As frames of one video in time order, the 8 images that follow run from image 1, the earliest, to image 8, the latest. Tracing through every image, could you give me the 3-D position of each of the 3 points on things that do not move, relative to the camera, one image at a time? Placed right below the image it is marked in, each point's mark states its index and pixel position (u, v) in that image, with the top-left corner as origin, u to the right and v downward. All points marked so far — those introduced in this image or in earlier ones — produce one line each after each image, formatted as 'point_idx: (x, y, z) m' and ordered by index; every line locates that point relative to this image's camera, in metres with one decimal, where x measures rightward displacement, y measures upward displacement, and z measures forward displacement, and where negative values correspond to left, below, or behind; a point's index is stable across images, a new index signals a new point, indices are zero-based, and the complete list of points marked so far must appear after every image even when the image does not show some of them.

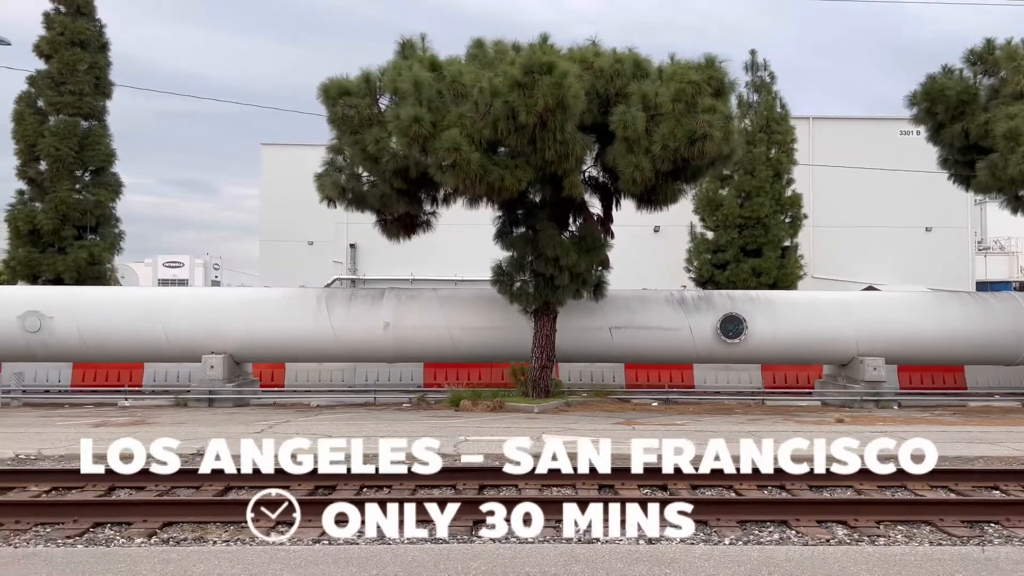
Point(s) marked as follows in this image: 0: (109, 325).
0: (-7.8, -0.7, +16.0) m
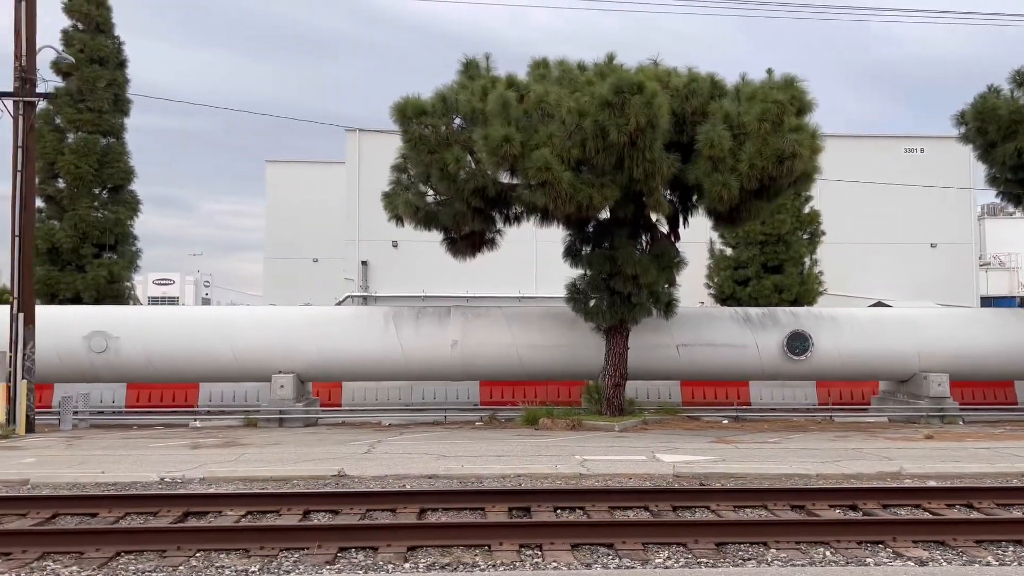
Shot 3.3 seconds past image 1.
0: (-6.5, -1.0, +15.8) m
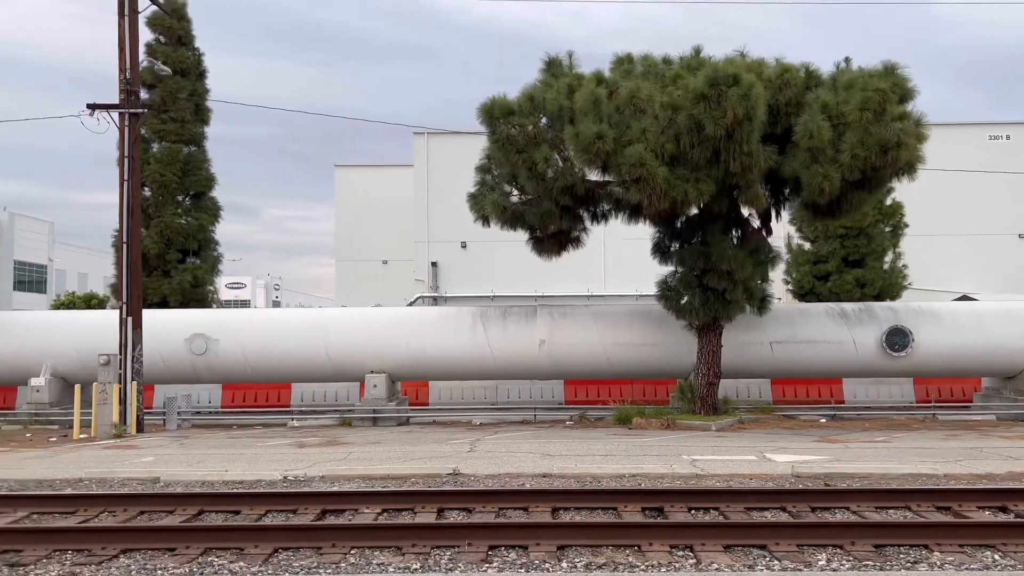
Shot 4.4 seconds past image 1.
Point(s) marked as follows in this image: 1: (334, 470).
0: (-4.7, -1.1, +16.2) m
1: (-1.9, -2.0, +8.8) m
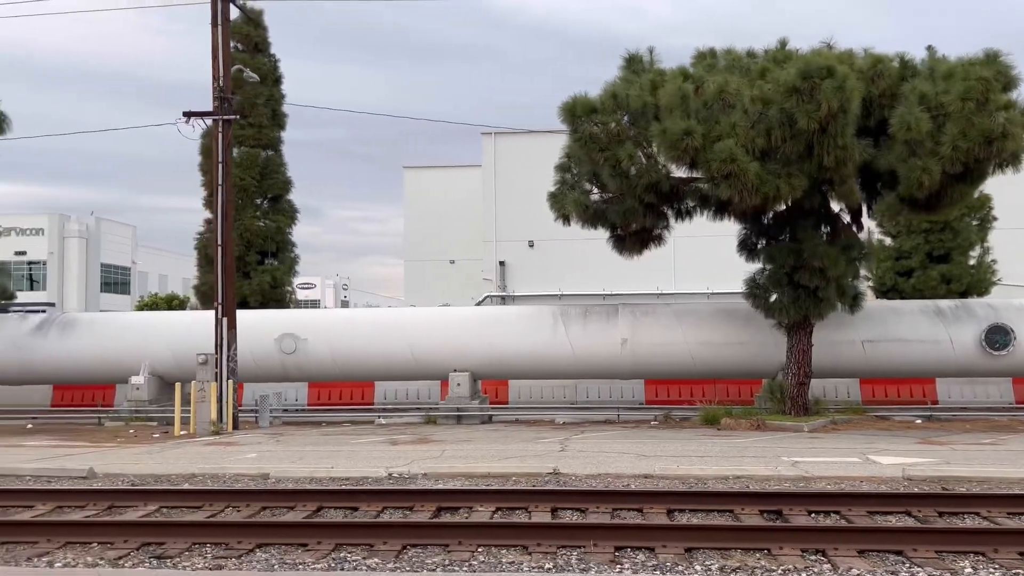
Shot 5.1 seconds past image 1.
0: (-3.1, -1.1, +16.5) m
1: (-0.8, -2.0, +8.9) m
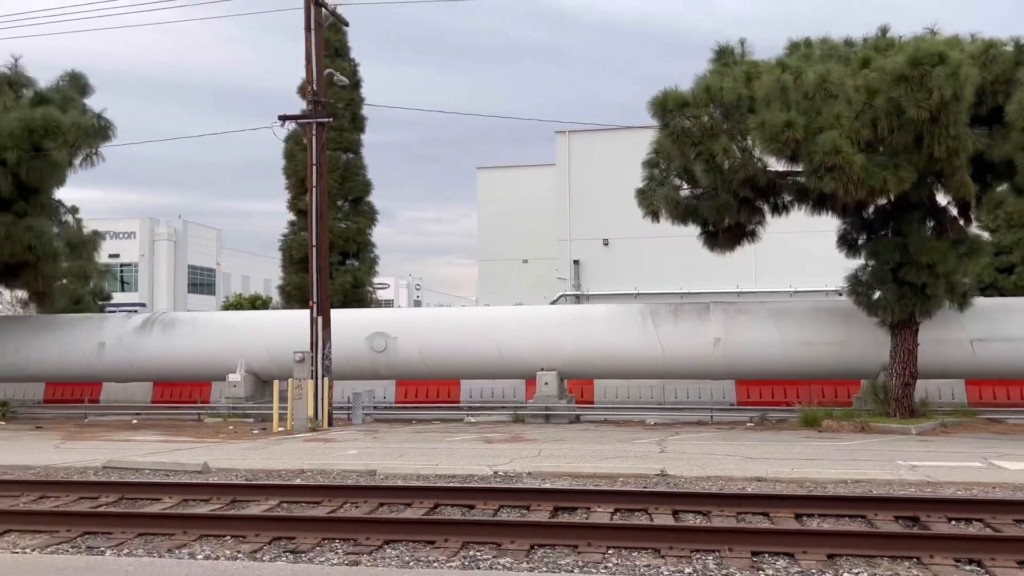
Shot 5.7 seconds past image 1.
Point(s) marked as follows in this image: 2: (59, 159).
0: (-1.3, -1.1, +16.6) m
1: (+0.3, -2.0, +8.8) m
2: (-9.4, +2.7, +17.0) m
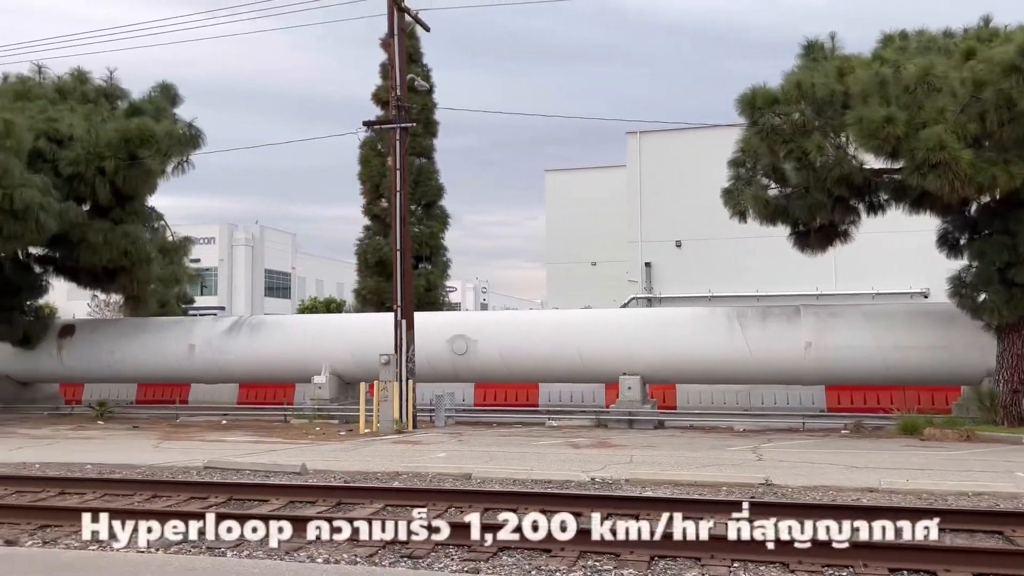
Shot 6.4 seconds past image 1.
0: (+0.4, -1.2, +16.5) m
1: (+1.3, -2.0, +8.6) m
2: (-7.7, +2.6, +17.5) m
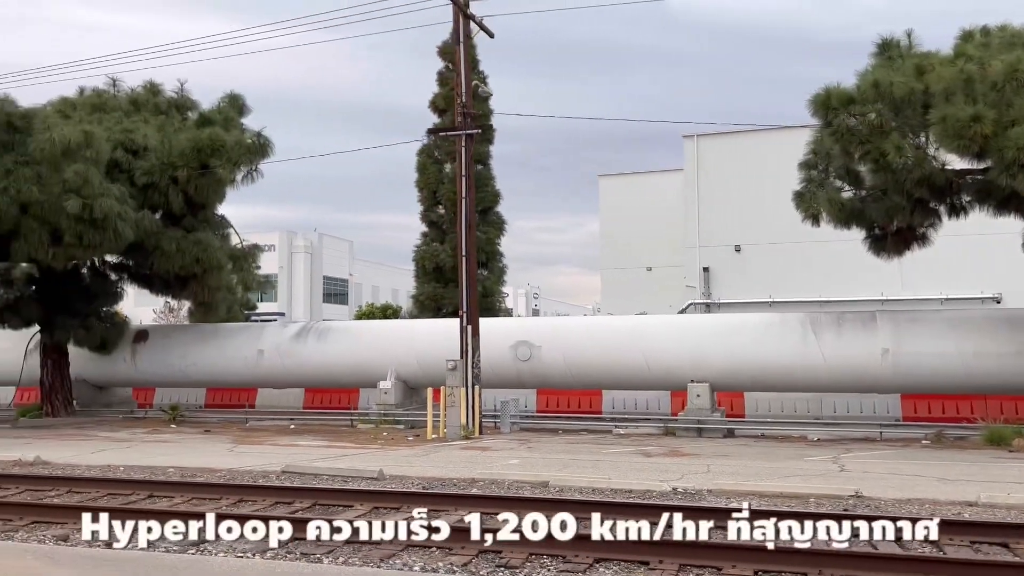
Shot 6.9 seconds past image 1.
0: (+1.7, -1.3, +16.3) m
1: (+2.2, -2.0, +8.4) m
2: (-6.3, +2.5, +17.9) m
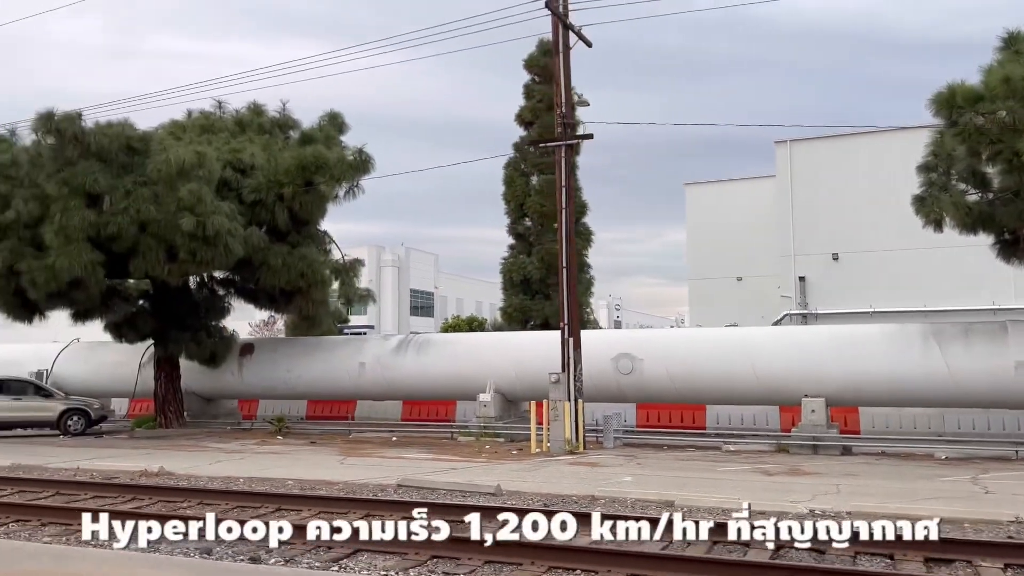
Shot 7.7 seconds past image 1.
0: (+3.7, -1.5, +15.9) m
1: (+3.4, -2.1, +8.0) m
2: (-4.2, +2.1, +18.3) m
